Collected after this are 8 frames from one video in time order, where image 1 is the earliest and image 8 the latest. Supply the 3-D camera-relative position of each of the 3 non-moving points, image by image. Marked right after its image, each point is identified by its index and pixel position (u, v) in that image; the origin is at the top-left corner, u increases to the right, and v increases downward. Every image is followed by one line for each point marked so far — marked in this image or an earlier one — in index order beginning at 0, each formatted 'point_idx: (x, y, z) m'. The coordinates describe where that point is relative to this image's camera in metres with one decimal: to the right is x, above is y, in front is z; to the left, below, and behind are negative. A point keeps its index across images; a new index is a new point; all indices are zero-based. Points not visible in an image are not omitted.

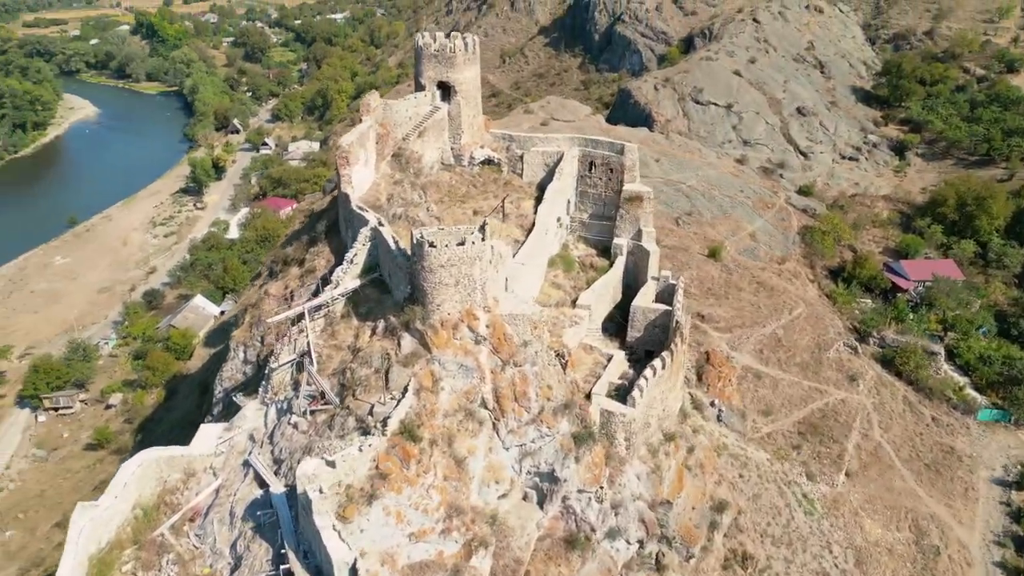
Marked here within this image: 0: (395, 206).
0: (-2.8, +2.0, +17.6) m
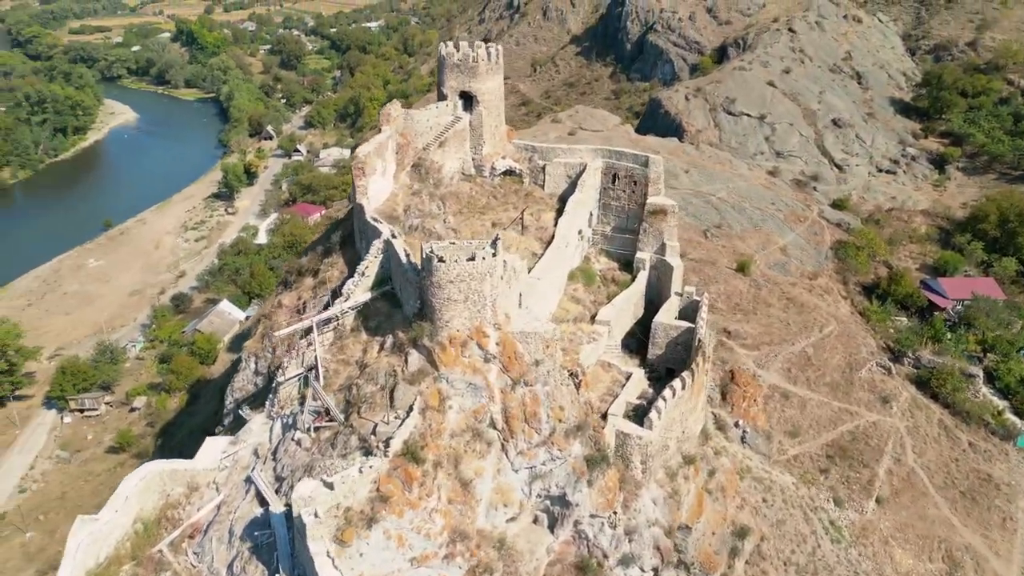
0: (-2.4, +1.7, +17.4) m
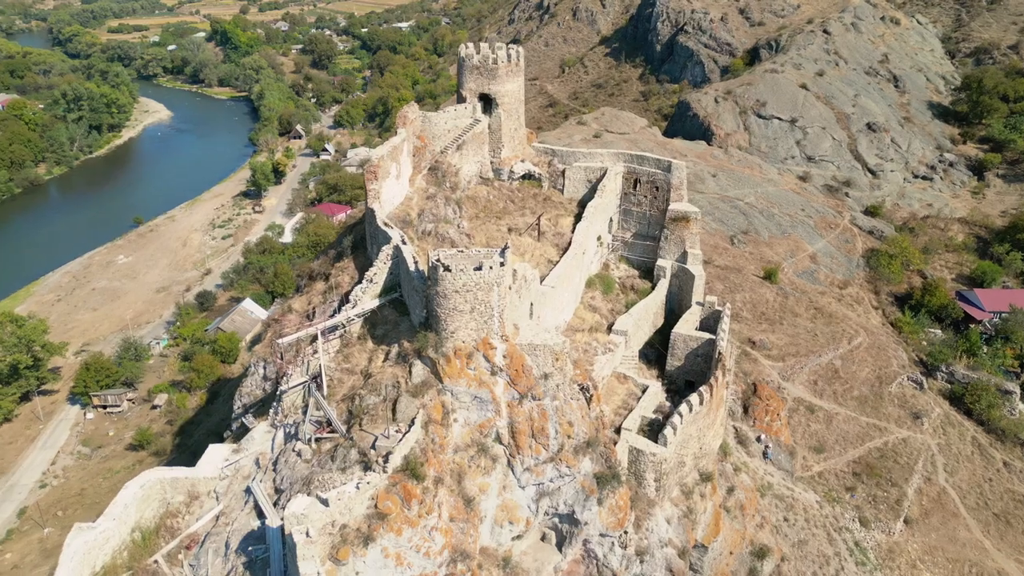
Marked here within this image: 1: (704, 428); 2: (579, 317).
0: (-2.0, +1.5, +17.1) m
1: (+4.1, -3.0, +15.8) m
2: (+1.6, -0.7, +17.6) m
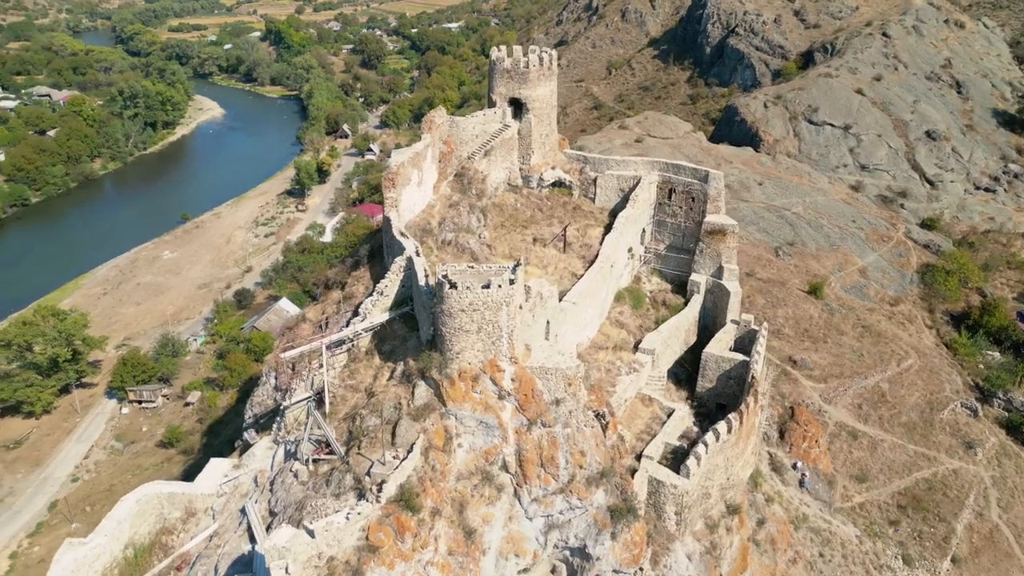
0: (-1.5, +1.3, +16.5) m
1: (+4.4, -3.4, +14.8) m
2: (+2.1, -1.0, +16.8) m
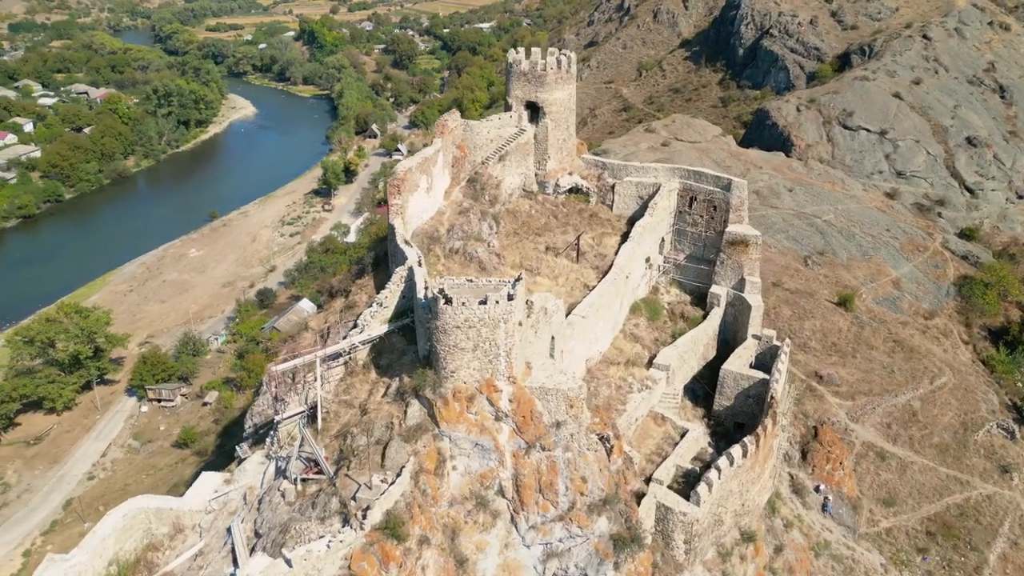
0: (-1.2, +1.1, +16.0) m
1: (+4.5, -3.7, +14.1) m
2: (+2.3, -1.3, +16.2) m
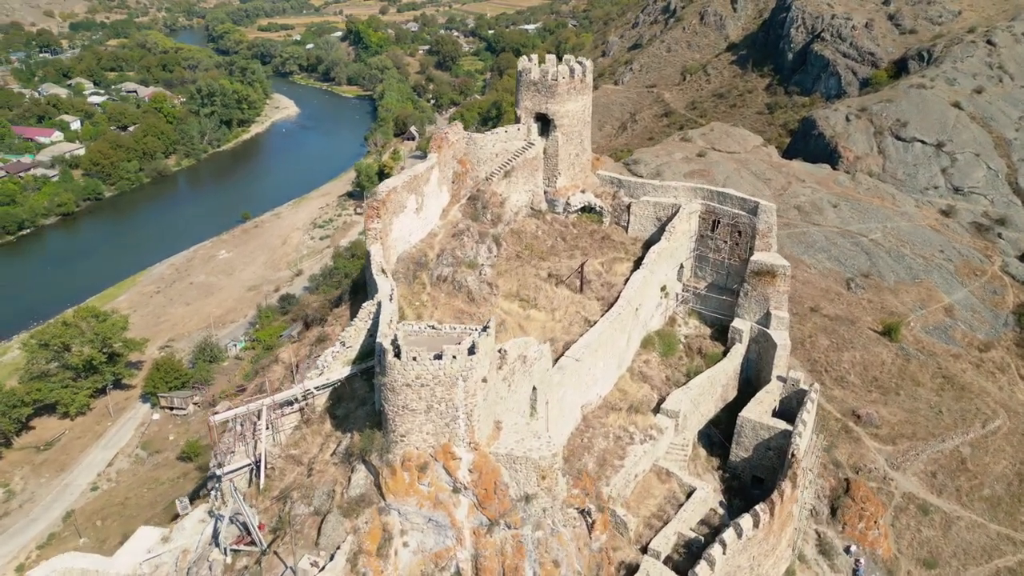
0: (-1.3, +0.5, +14.6) m
1: (+4.1, -4.5, +12.3) m
2: (+2.1, -2.0, +14.5) m
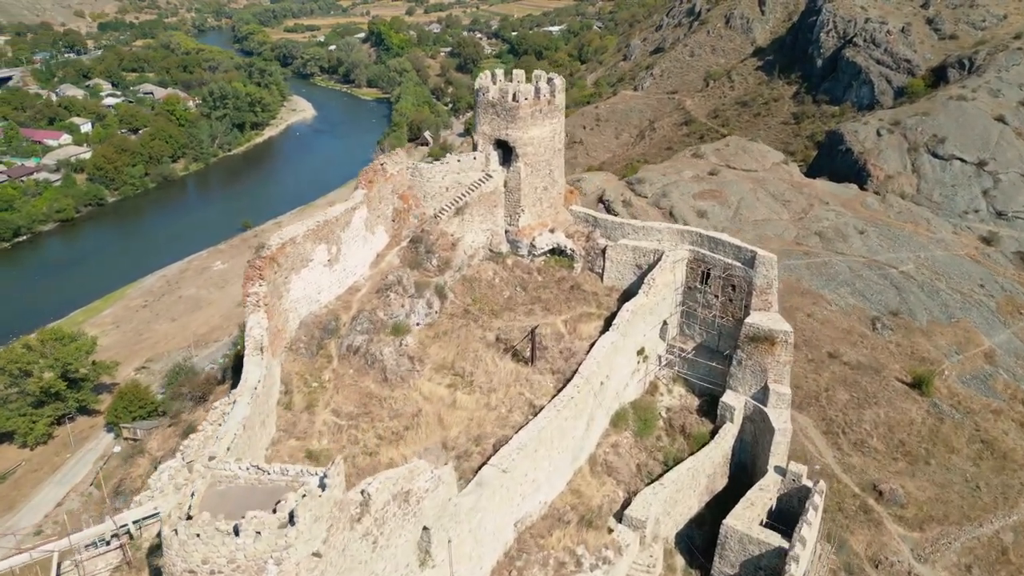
0: (-2.5, -0.7, +11.9) m
1: (+2.9, -5.7, +9.4) m
2: (+1.0, -3.2, +11.7) m
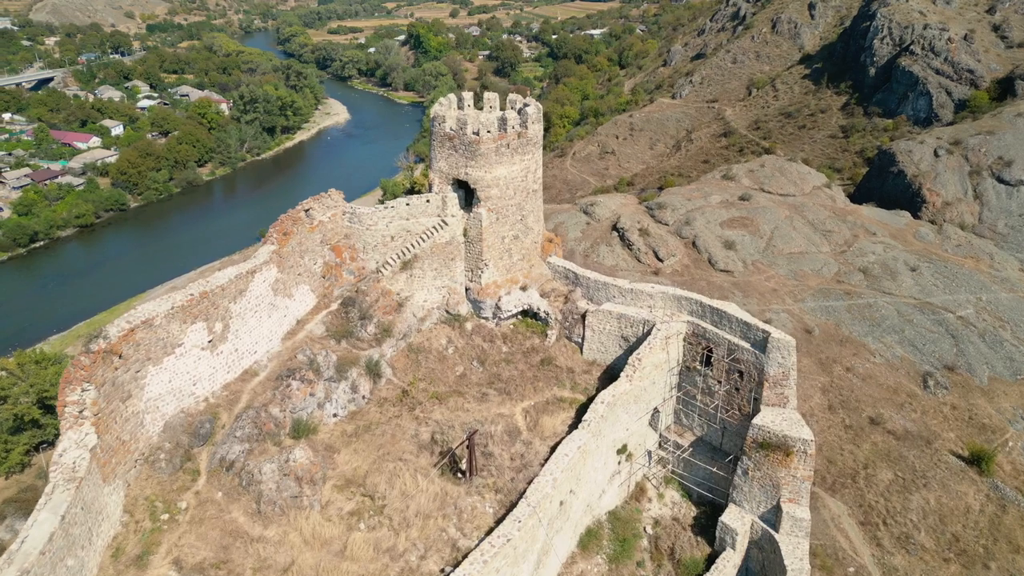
0: (-3.4, -1.8, +9.2) m
1: (+1.7, -7.0, +6.5) m
2: (0.0, -4.5, +8.9) m
